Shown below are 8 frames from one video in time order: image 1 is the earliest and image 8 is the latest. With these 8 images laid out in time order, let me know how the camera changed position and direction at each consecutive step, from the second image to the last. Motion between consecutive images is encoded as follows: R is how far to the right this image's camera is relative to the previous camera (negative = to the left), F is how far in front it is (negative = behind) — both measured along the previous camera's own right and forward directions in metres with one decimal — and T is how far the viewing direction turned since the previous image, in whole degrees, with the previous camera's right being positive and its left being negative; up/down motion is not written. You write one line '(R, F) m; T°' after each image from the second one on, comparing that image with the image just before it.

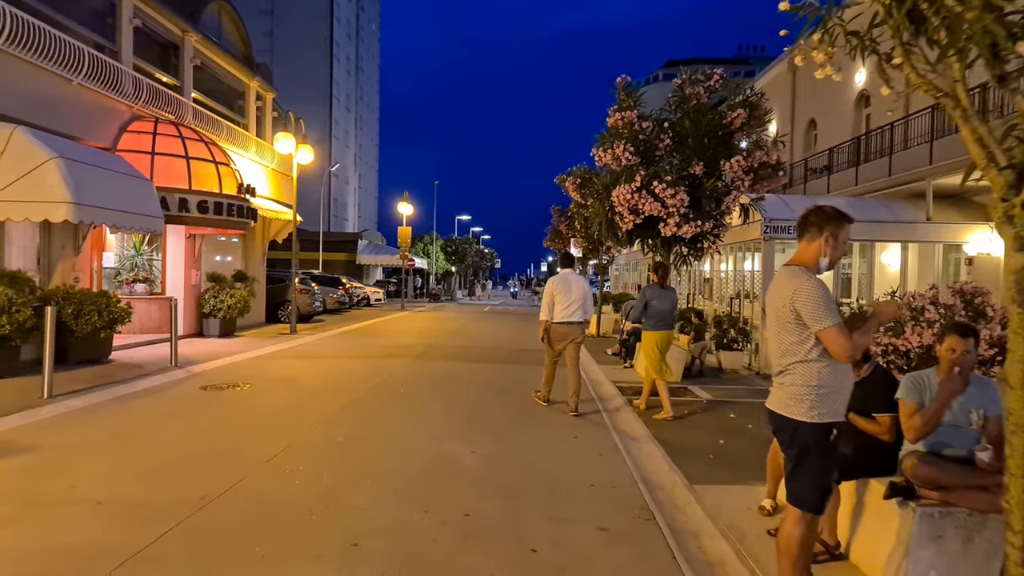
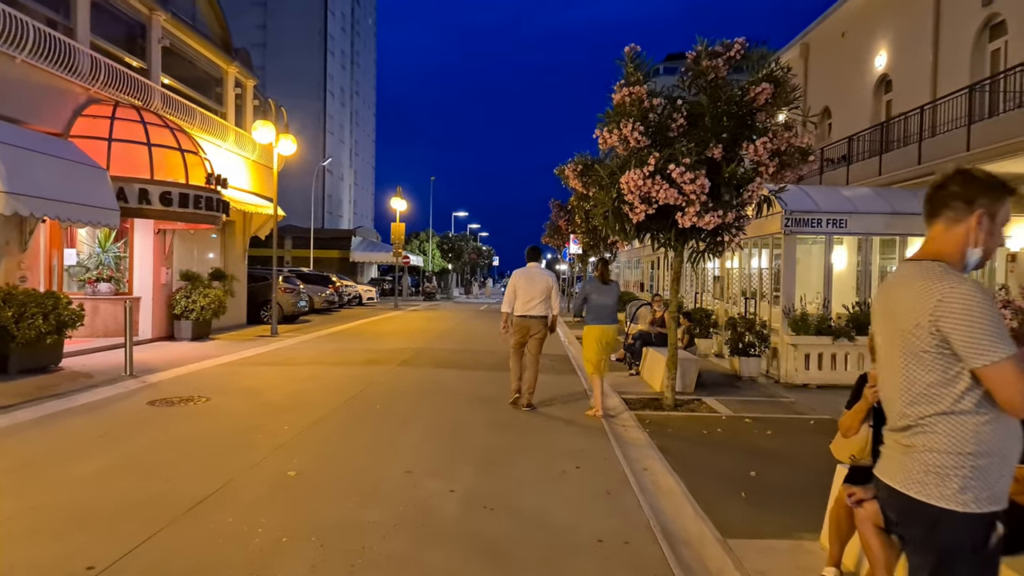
(+0.1, +1.3) m; 0°
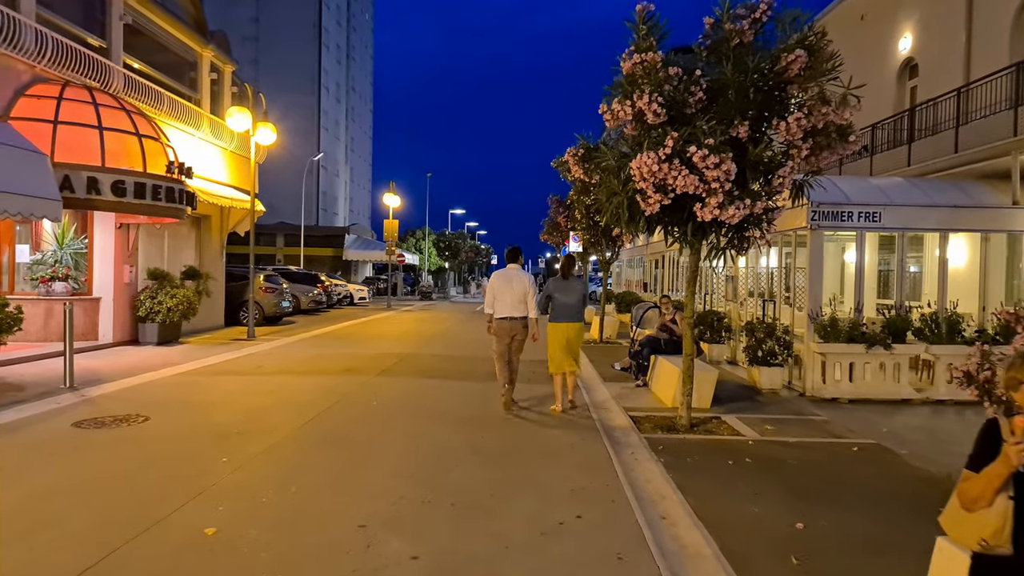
(+0.1, +1.3) m; 0°
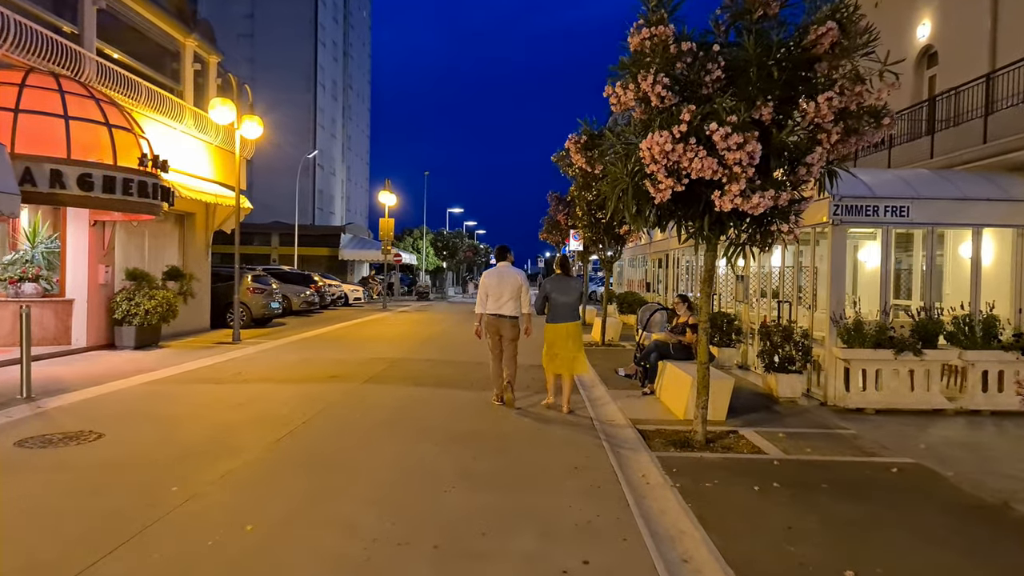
(0.0, +0.8) m; 0°
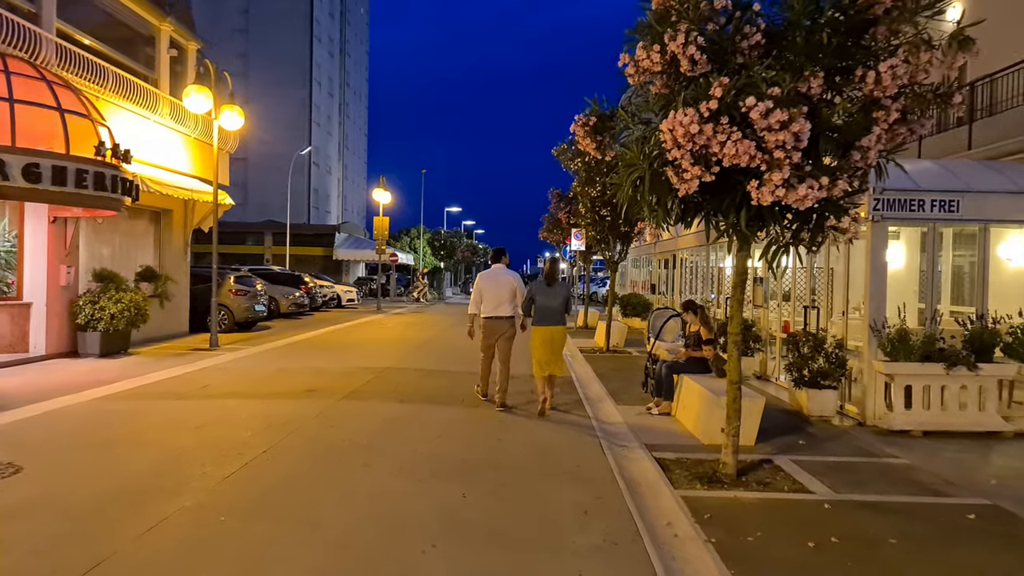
(0.0, +1.1) m; 0°
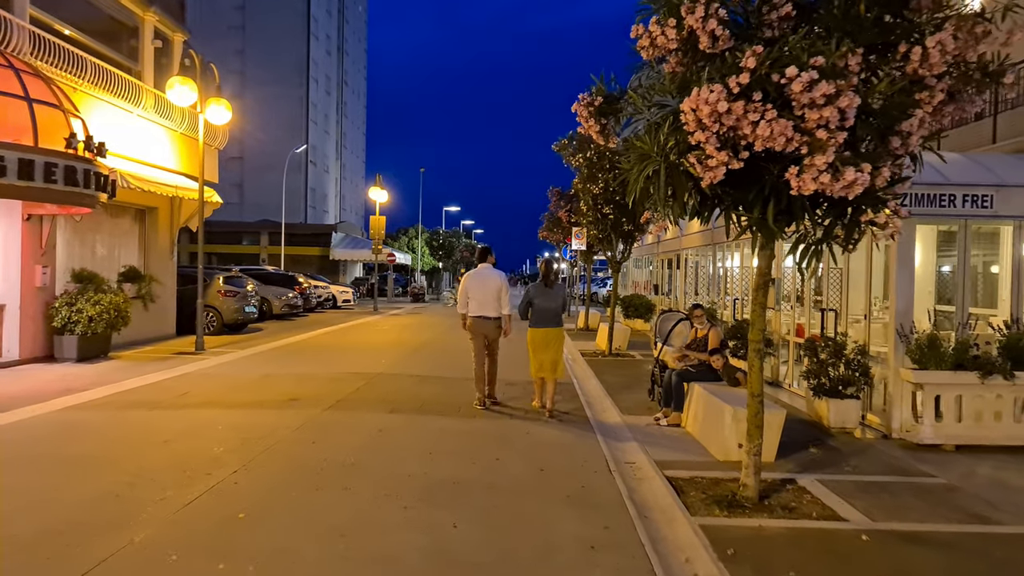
(0.0, +0.6) m; 0°
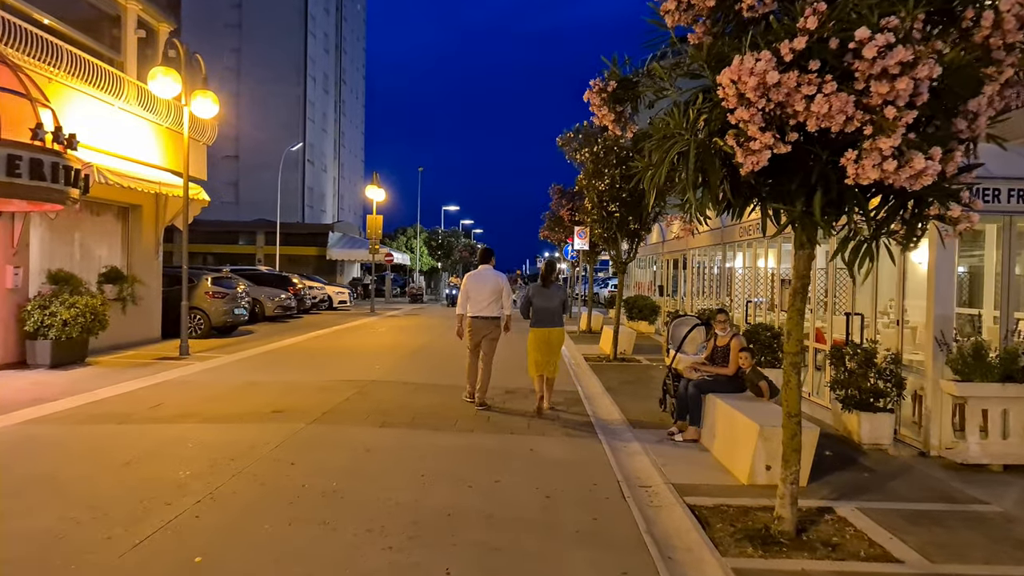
(0.0, +0.7) m; 0°
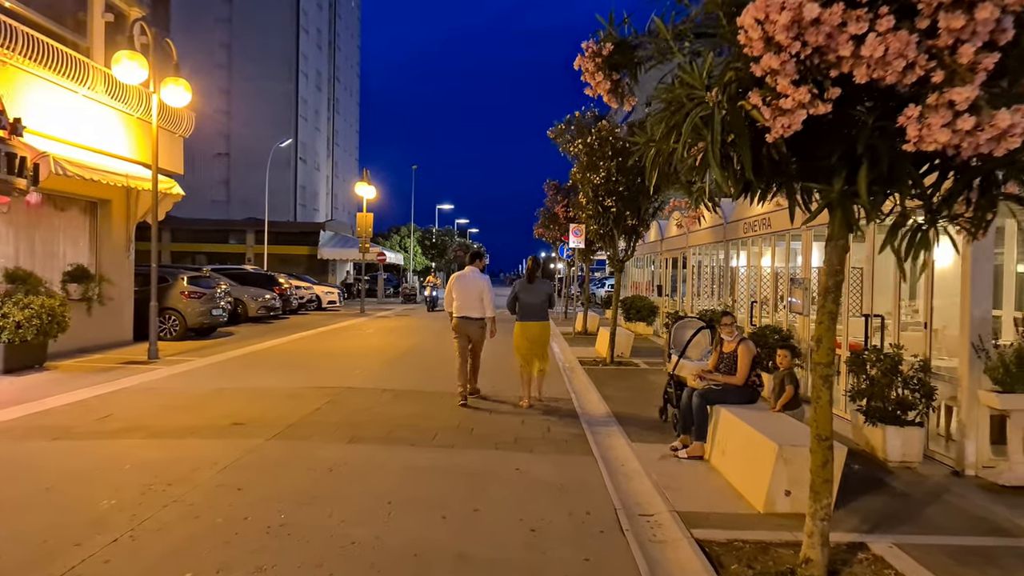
(+0.1, +0.8) m; 0°
